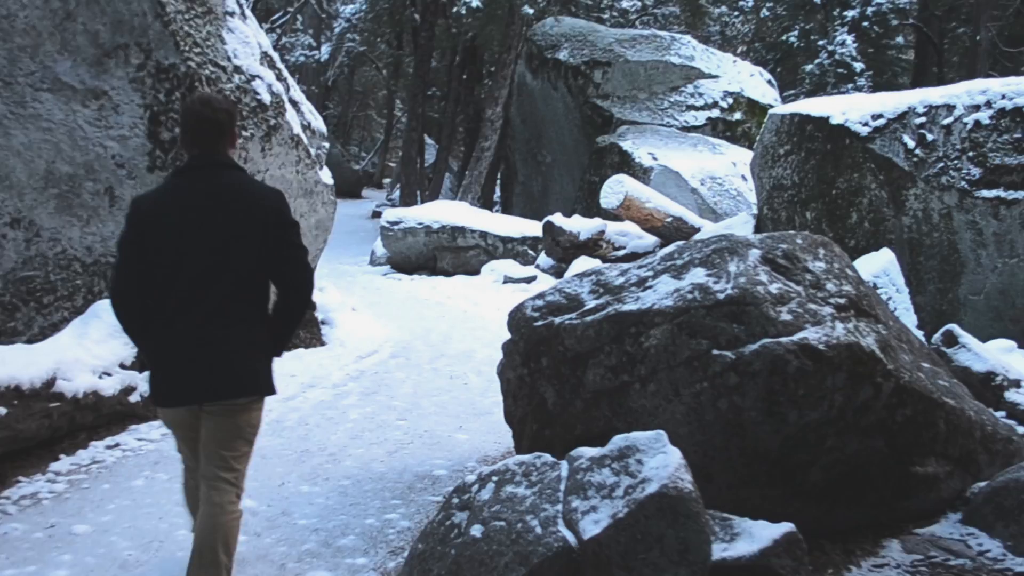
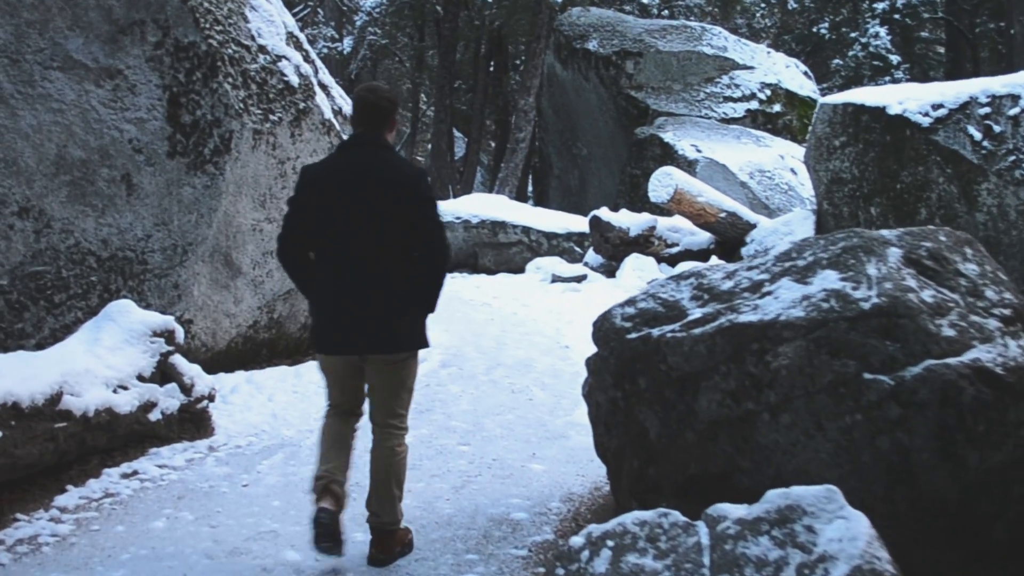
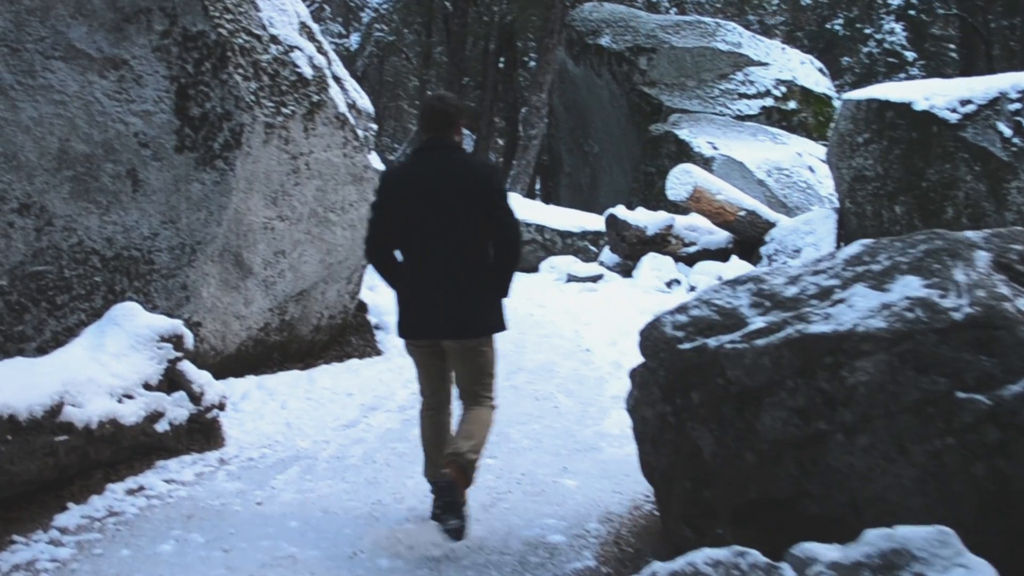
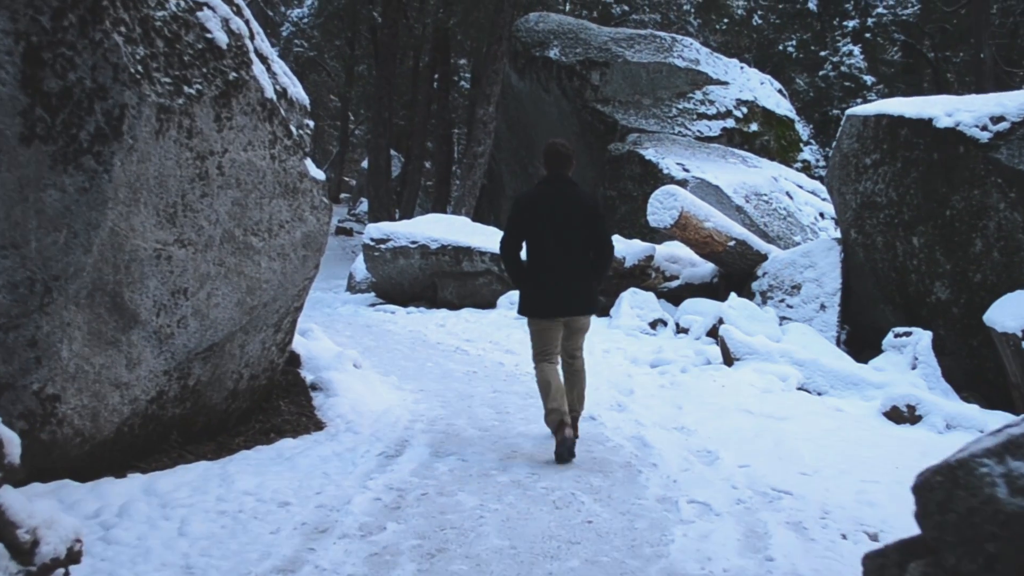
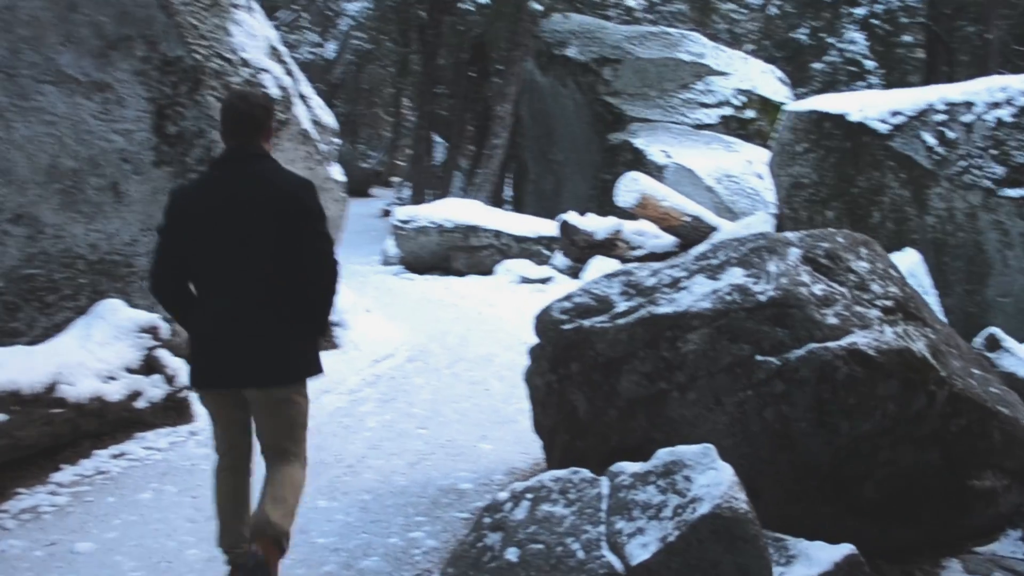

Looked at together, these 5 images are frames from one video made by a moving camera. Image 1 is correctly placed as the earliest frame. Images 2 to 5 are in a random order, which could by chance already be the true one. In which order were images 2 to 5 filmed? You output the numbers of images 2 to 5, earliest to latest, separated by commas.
5, 2, 3, 4
